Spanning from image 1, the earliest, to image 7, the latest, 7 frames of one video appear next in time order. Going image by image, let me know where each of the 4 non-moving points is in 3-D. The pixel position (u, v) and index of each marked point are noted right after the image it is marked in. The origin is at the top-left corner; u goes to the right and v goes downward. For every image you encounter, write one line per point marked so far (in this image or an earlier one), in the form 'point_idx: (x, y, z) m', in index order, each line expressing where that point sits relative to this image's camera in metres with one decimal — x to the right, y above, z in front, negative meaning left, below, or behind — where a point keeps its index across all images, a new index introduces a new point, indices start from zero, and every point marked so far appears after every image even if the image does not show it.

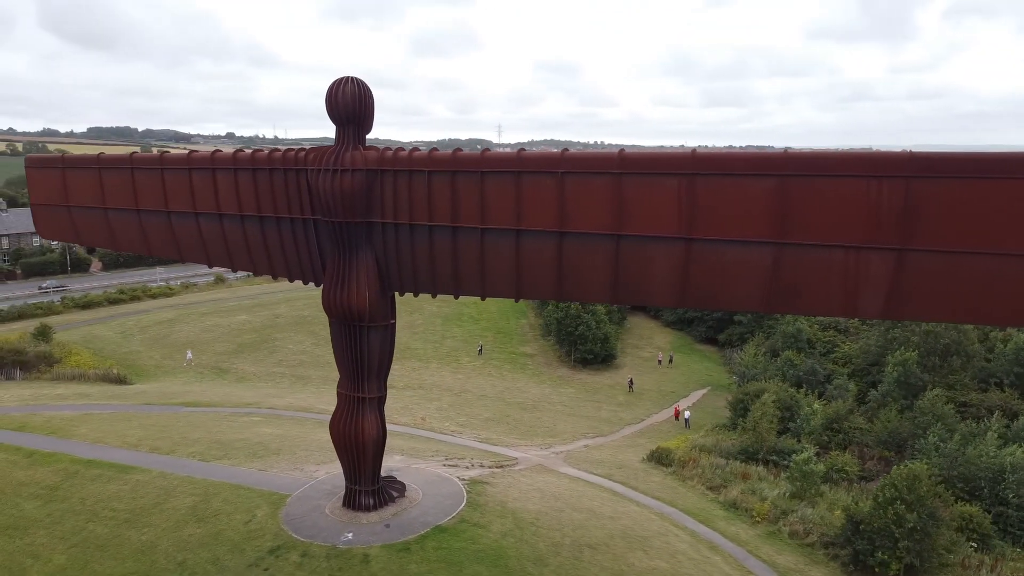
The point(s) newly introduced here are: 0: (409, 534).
0: (-2.0, -4.8, +15.7) m
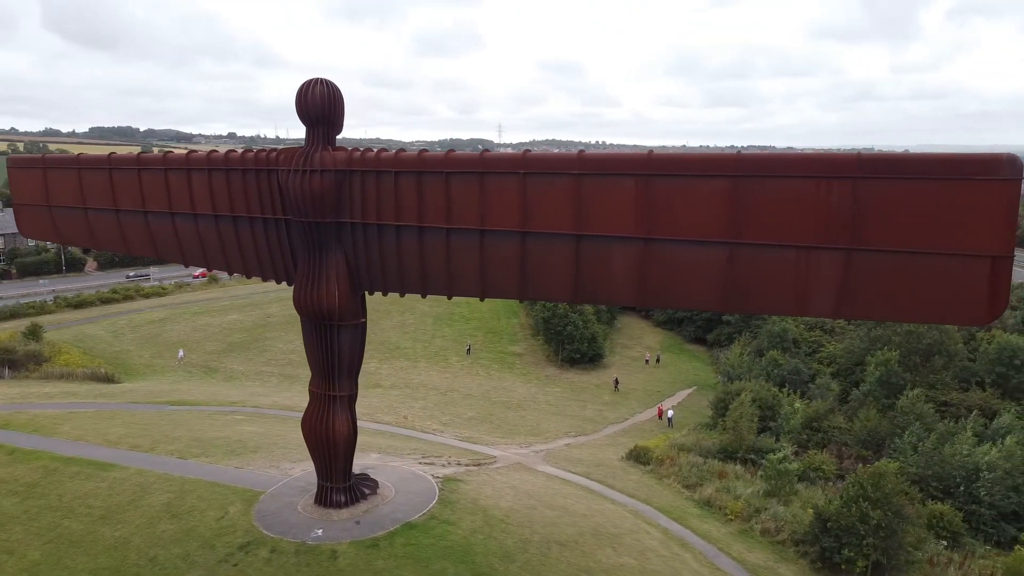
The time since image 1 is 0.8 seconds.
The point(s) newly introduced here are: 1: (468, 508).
0: (-2.6, -4.8, +15.9) m
1: (-1.0, -4.7, +17.4) m
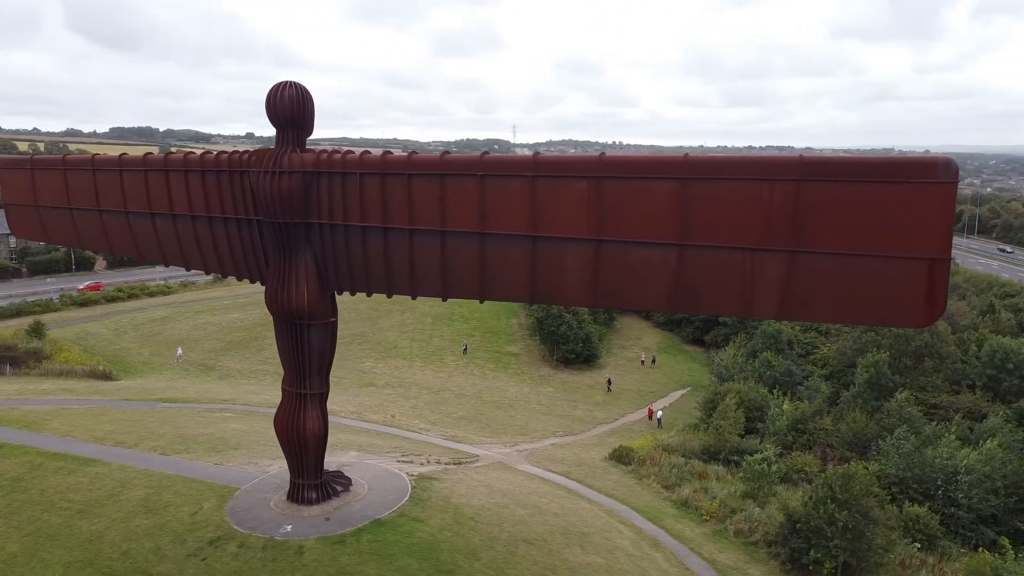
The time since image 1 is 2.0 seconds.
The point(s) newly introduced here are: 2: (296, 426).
0: (-3.3, -4.8, +16.1) m
1: (-1.6, -4.7, +17.6) m
2: (-4.4, -2.8, +16.5) m
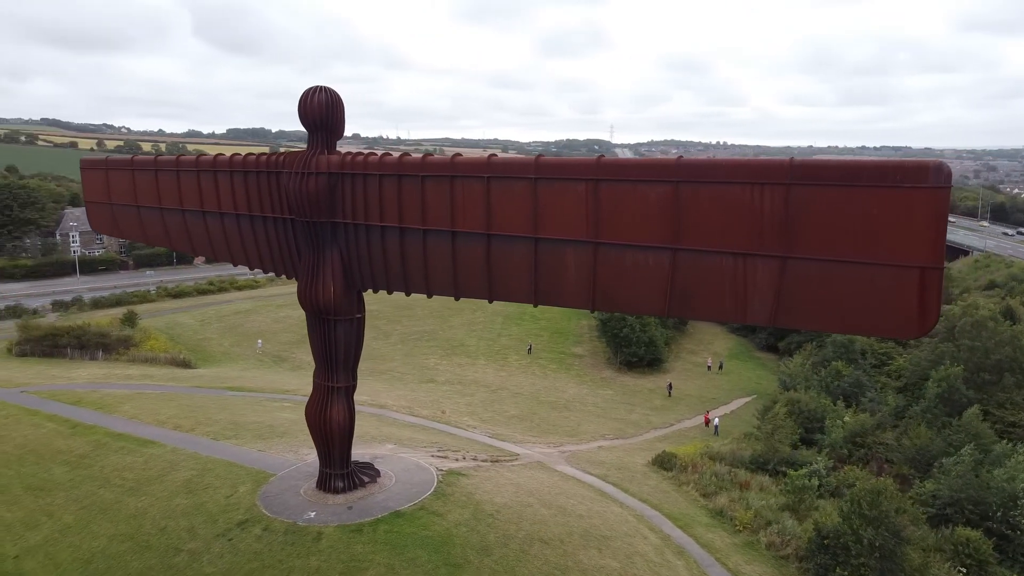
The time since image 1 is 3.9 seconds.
0: (-3.0, -4.7, +16.6) m
1: (-1.2, -4.7, +17.9) m
2: (-4.0, -2.8, +17.2) m
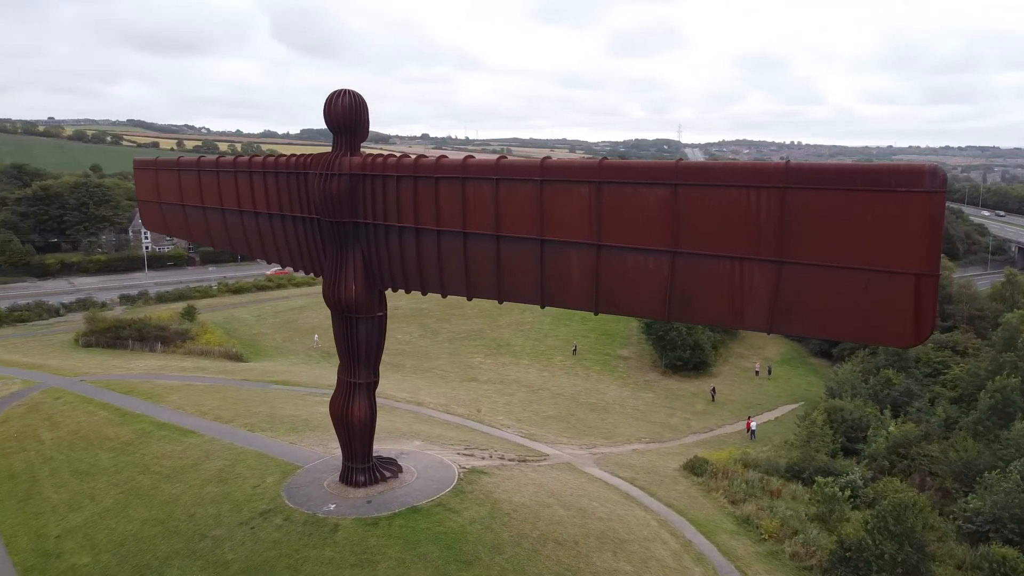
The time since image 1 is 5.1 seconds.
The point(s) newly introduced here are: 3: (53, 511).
0: (-2.7, -4.7, +17.0) m
1: (-0.8, -4.7, +18.1) m
2: (-3.6, -2.7, +17.6) m
3: (-10.7, -5.2, +18.8) m
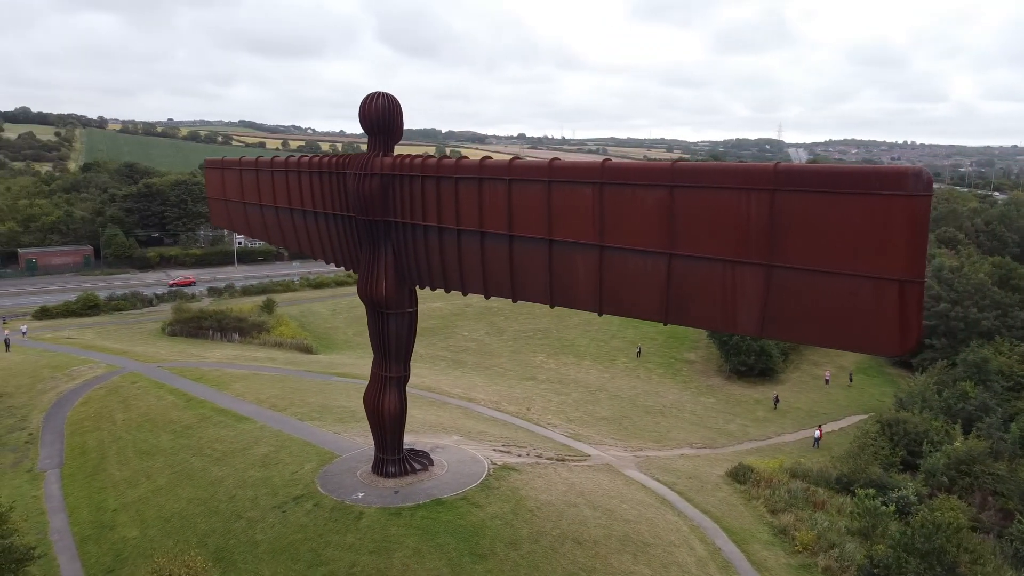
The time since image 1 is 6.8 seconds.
0: (-2.3, -4.6, +17.5) m
1: (-0.2, -4.7, +18.3) m
2: (-3.1, -2.6, +18.2) m
3: (-10.0, -5.0, +20.2) m
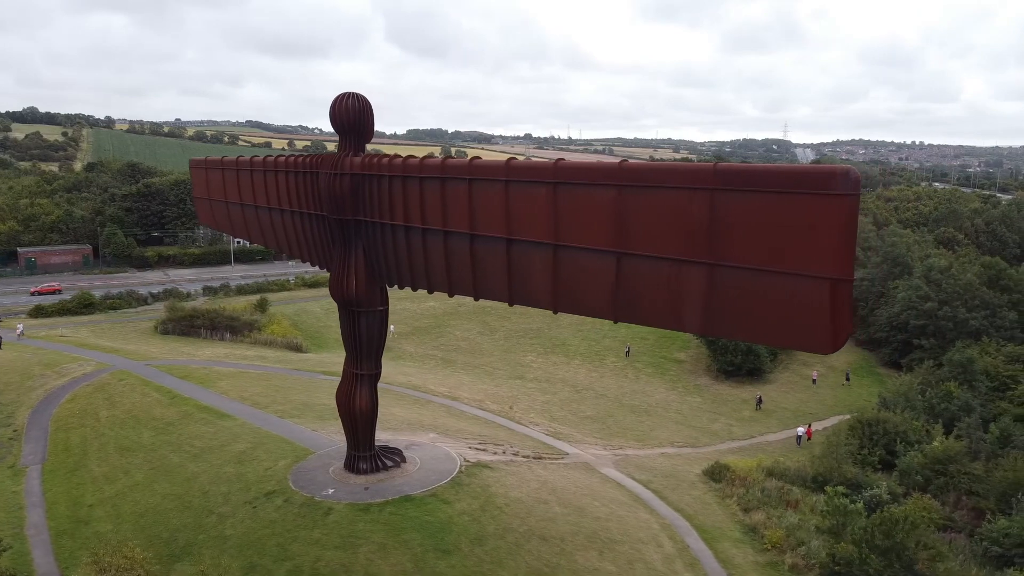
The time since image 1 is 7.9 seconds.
0: (-2.9, -4.6, +17.6) m
1: (-0.9, -4.7, +18.5) m
2: (-3.7, -2.6, +18.4) m
3: (-10.7, -4.9, +20.5) m
